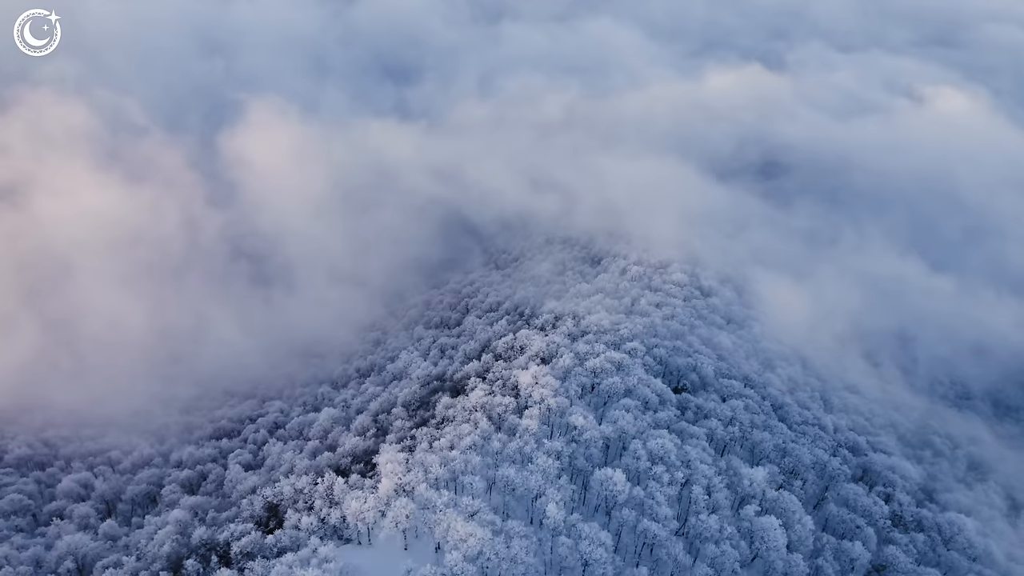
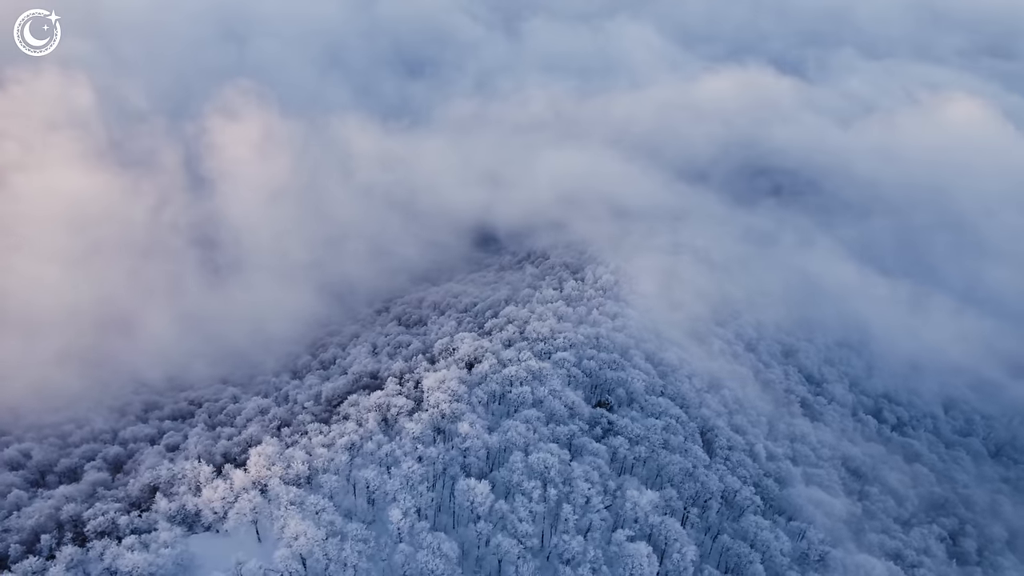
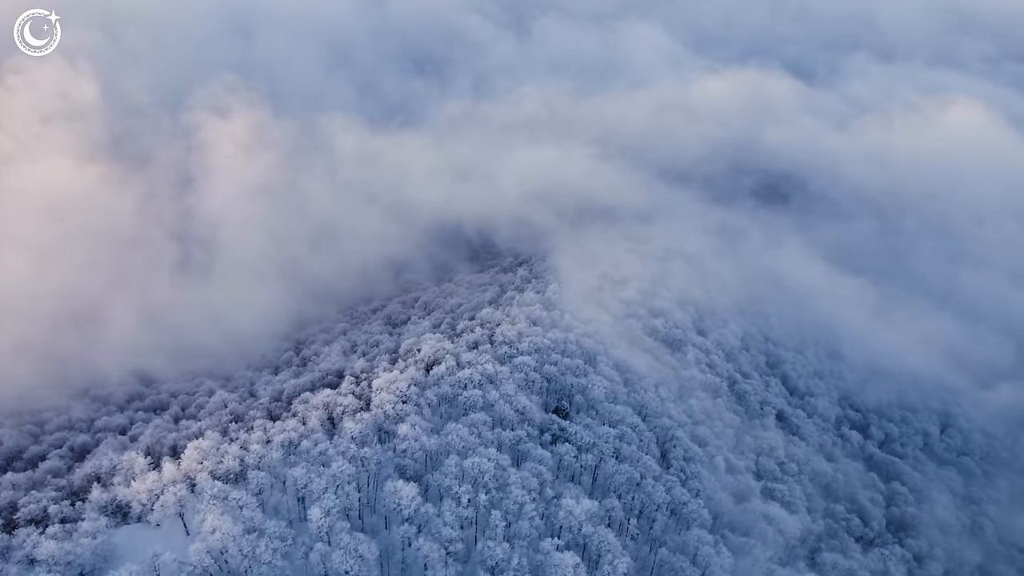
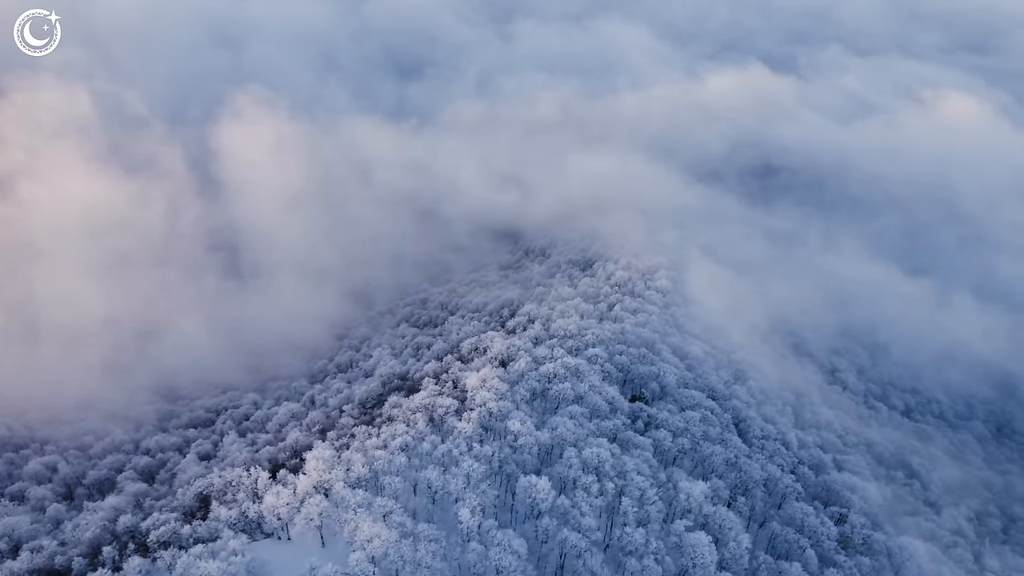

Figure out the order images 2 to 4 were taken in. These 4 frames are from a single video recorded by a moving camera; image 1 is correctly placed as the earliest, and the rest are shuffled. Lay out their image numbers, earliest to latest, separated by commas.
4, 2, 3
